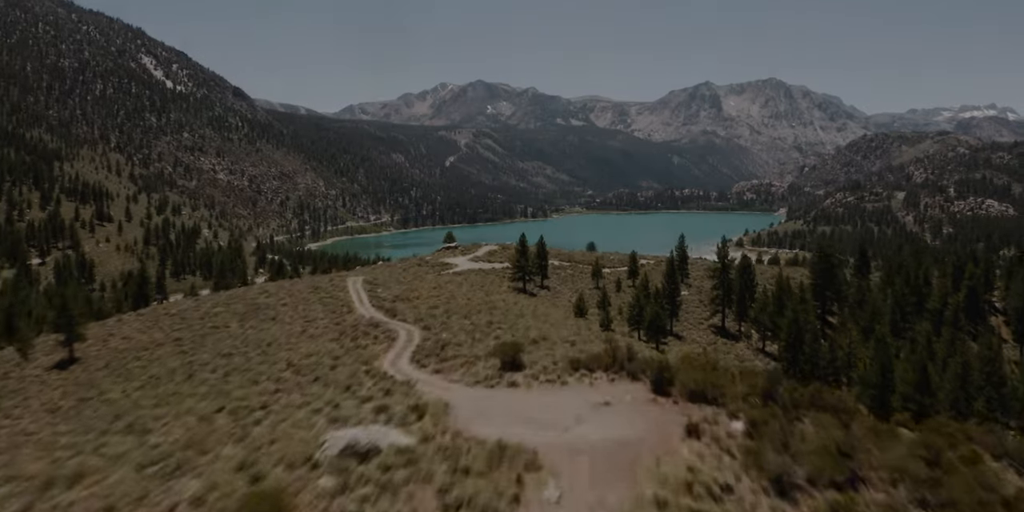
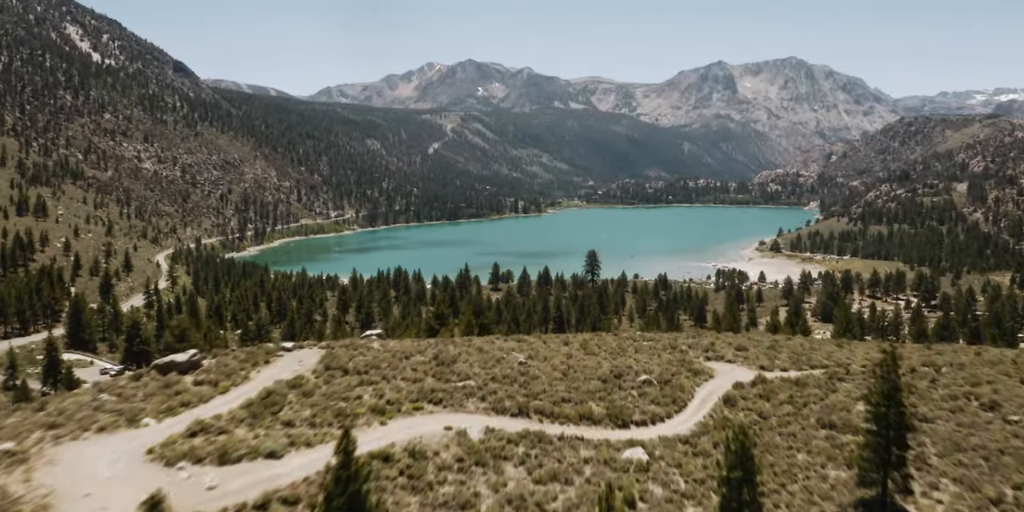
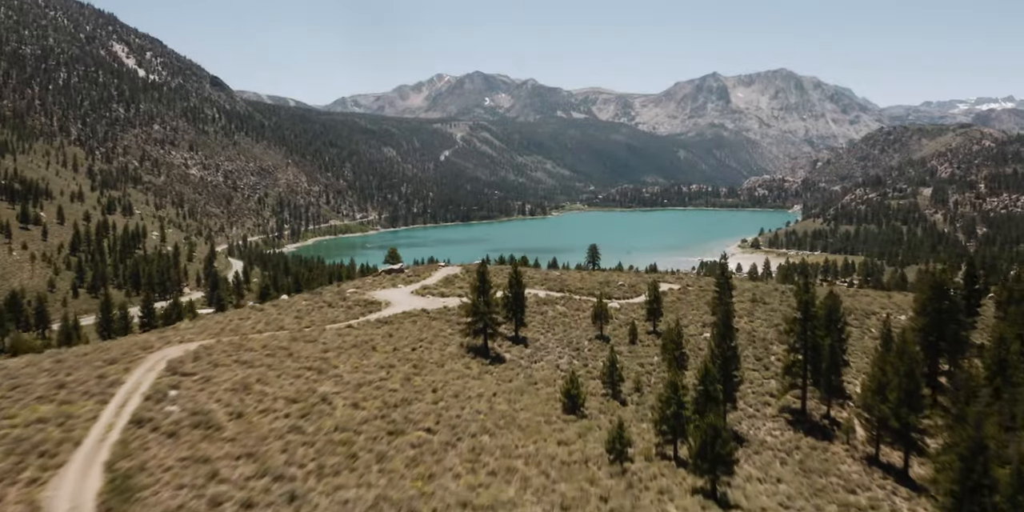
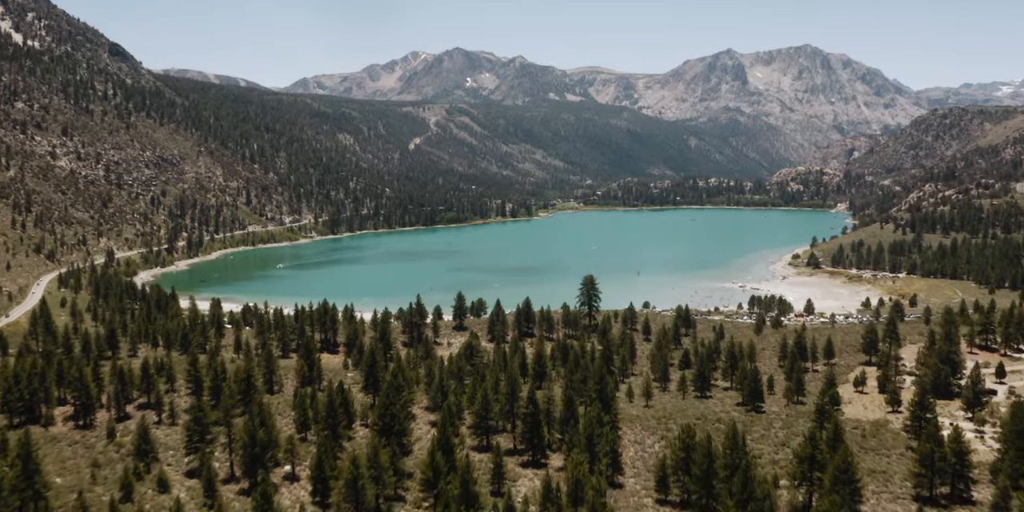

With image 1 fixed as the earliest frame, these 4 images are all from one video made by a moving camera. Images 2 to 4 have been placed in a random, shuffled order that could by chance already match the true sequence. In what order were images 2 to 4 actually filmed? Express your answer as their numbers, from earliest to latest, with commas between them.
3, 2, 4
